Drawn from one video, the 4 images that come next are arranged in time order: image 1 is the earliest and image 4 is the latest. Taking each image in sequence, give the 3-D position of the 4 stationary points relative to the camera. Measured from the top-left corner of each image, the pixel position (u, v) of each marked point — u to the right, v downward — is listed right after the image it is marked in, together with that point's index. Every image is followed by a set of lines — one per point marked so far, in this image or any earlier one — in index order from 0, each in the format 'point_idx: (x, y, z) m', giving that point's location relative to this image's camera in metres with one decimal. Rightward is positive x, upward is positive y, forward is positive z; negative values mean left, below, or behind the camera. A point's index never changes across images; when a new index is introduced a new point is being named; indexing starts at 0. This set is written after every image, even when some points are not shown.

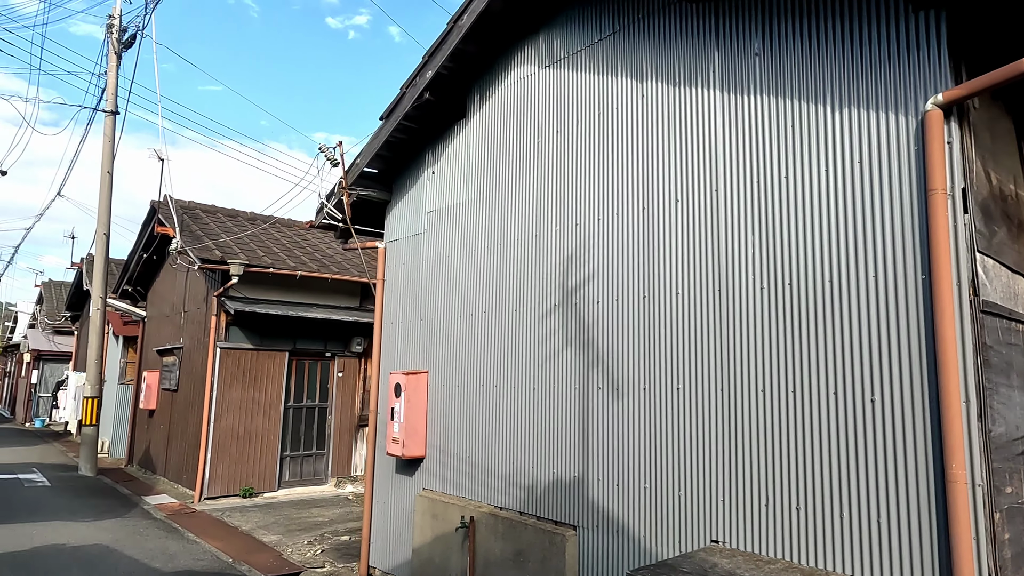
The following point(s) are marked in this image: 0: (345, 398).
0: (-2.5, -1.7, +10.0) m
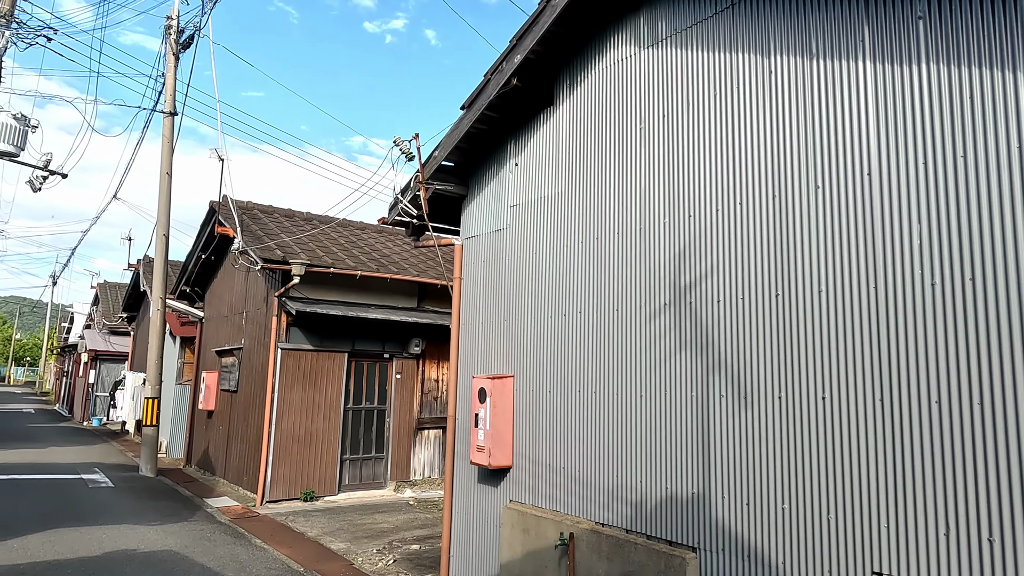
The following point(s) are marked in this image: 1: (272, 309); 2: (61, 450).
0: (-1.6, -1.7, +9.8) m
1: (-3.3, -0.3, +9.0) m
2: (-9.1, -3.3, +13.4) m
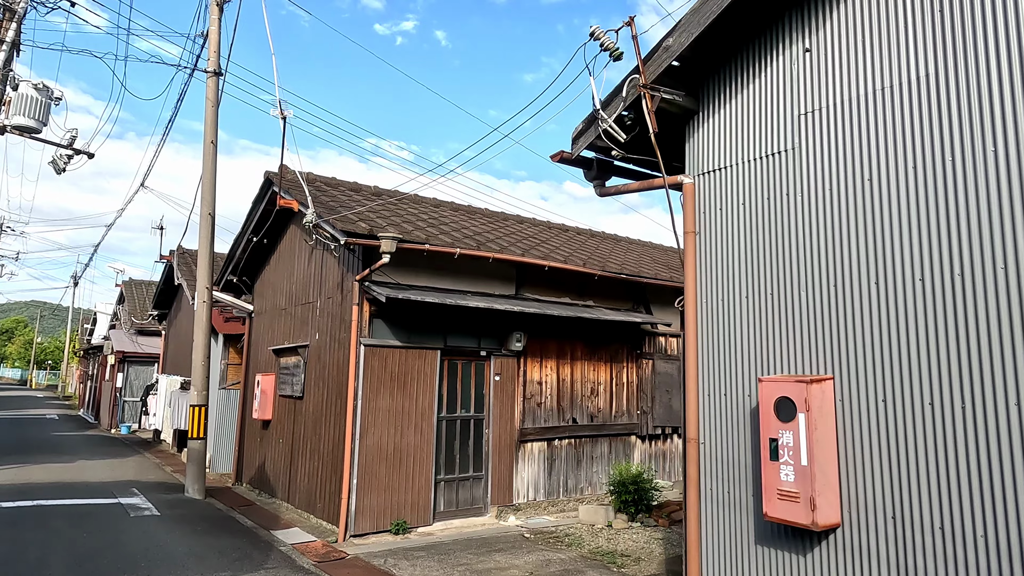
0: (-0.1, -1.5, +8.1) m
1: (-1.8, -0.1, +7.3) m
2: (-7.5, -3.2, +11.8) m
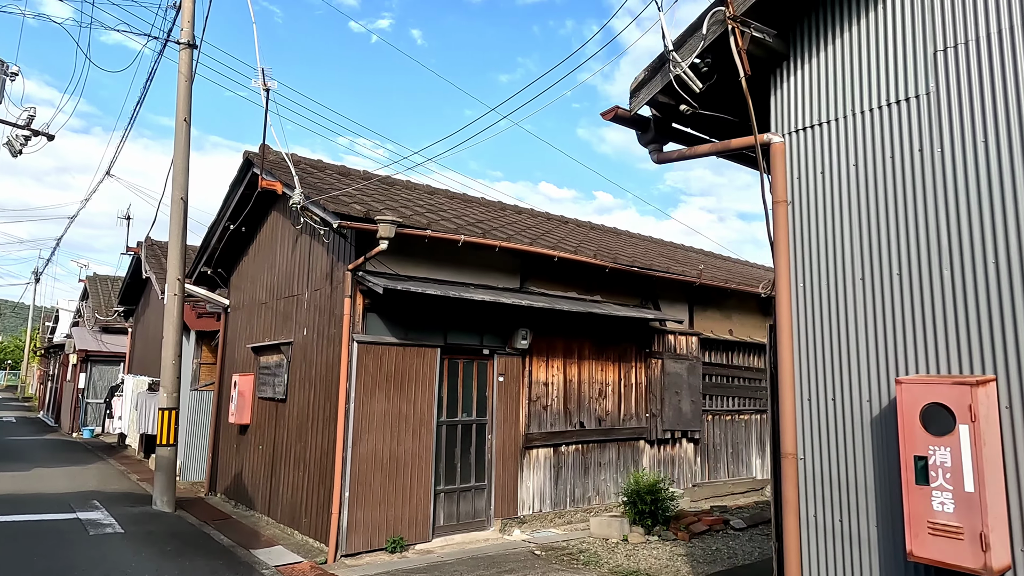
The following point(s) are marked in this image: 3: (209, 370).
0: (0.0, -1.4, +7.4) m
1: (-1.7, 0.0, +6.6) m
2: (-7.6, -3.0, +10.8) m
3: (-5.0, -1.3, +10.8) m
